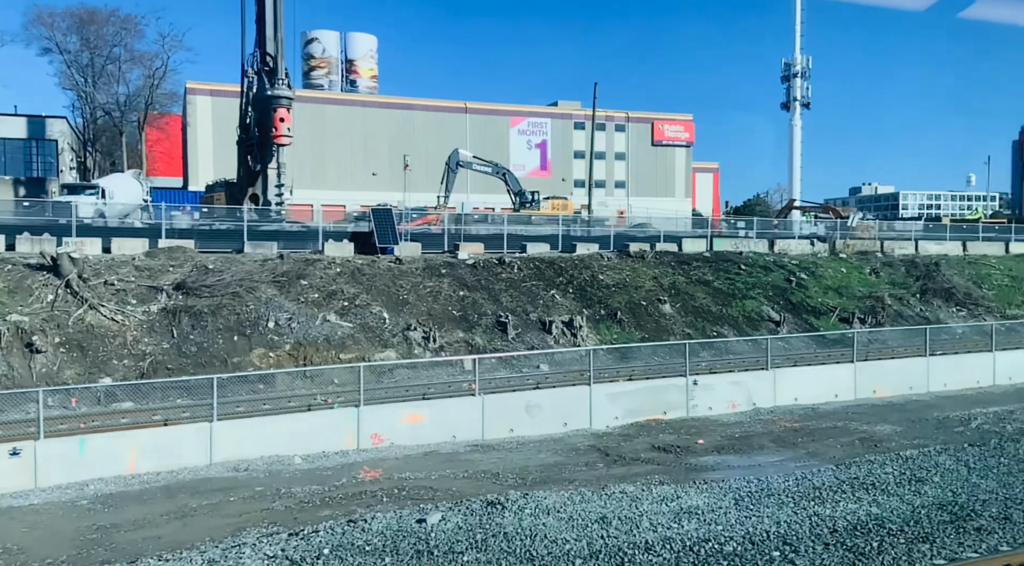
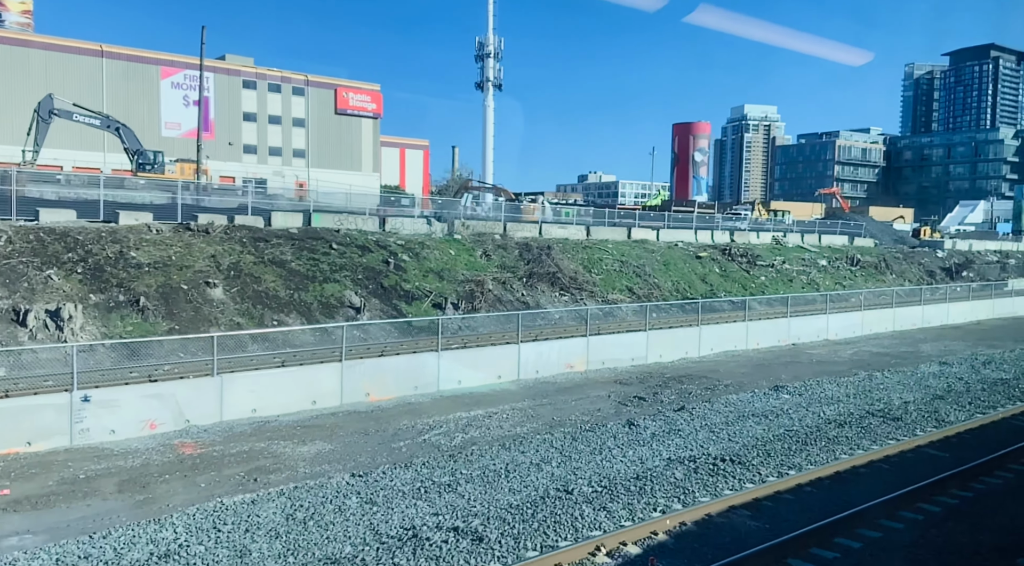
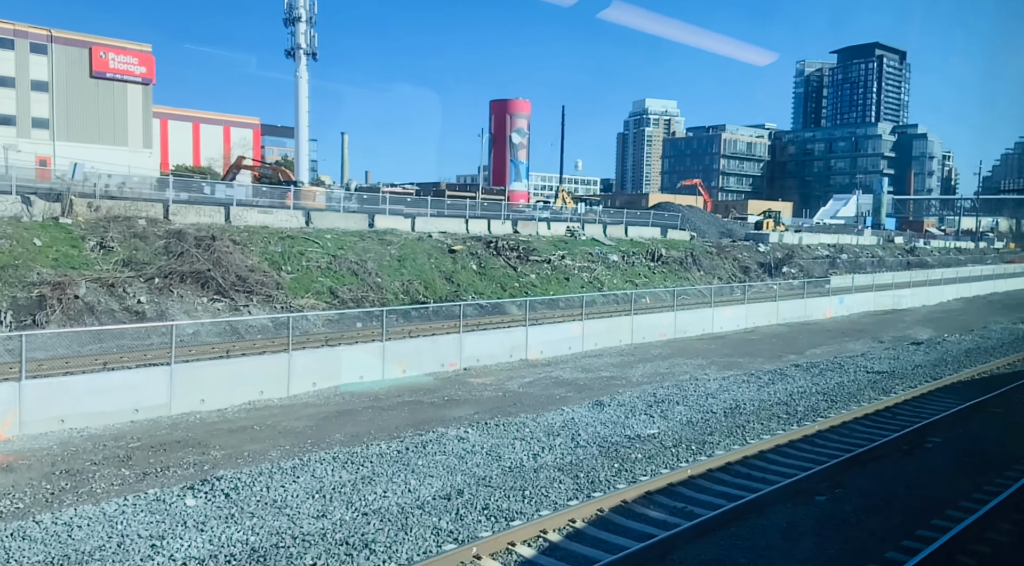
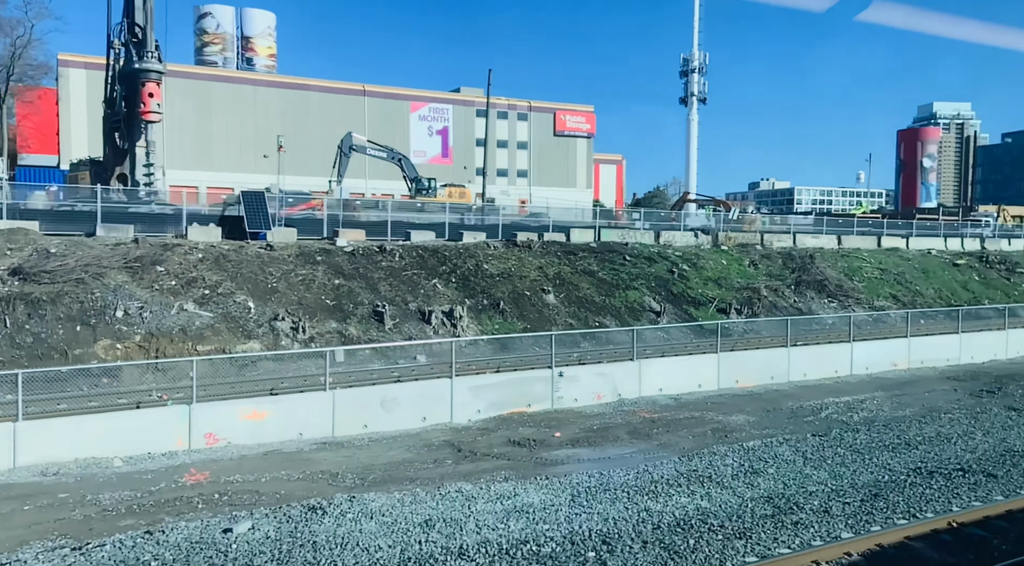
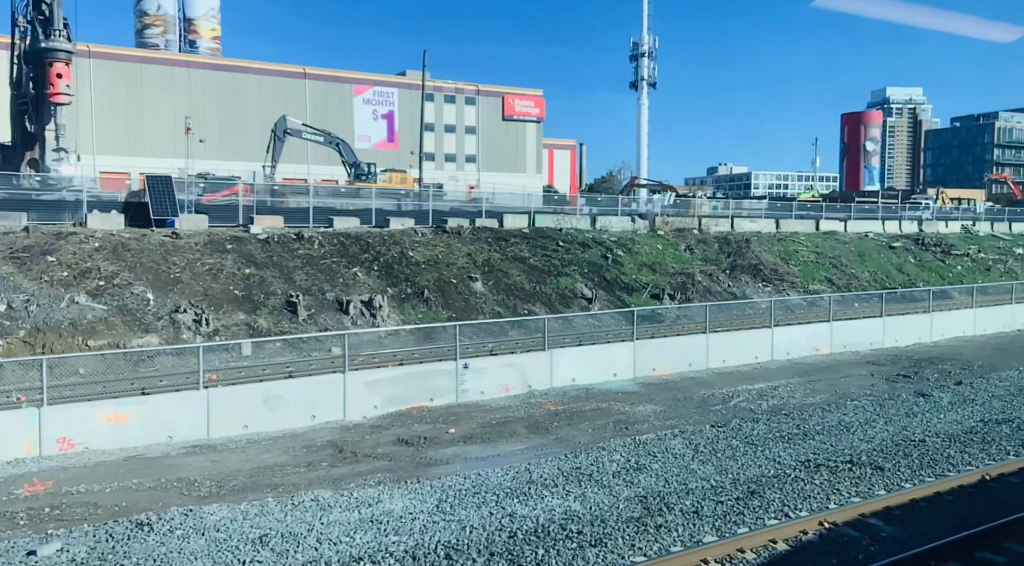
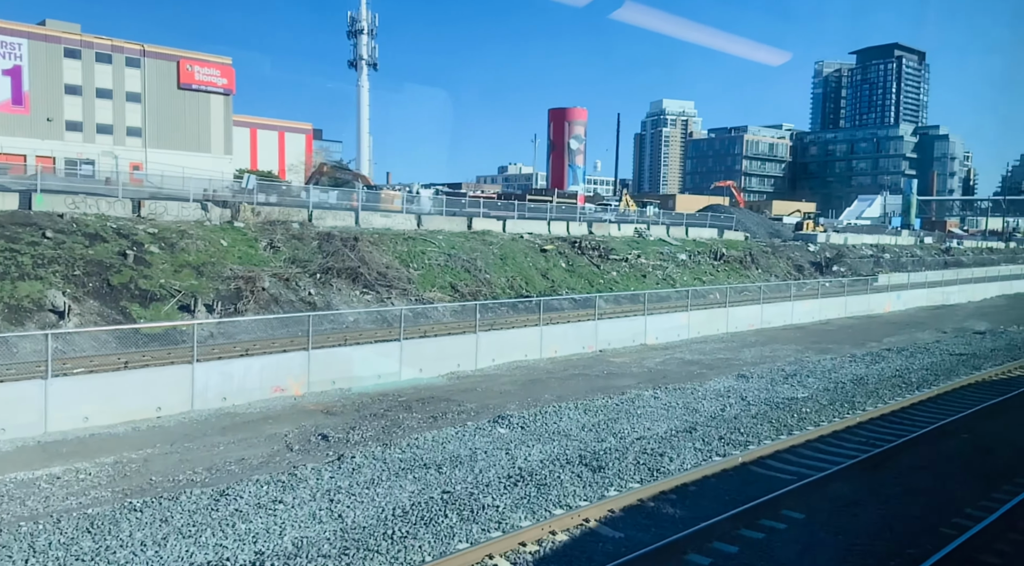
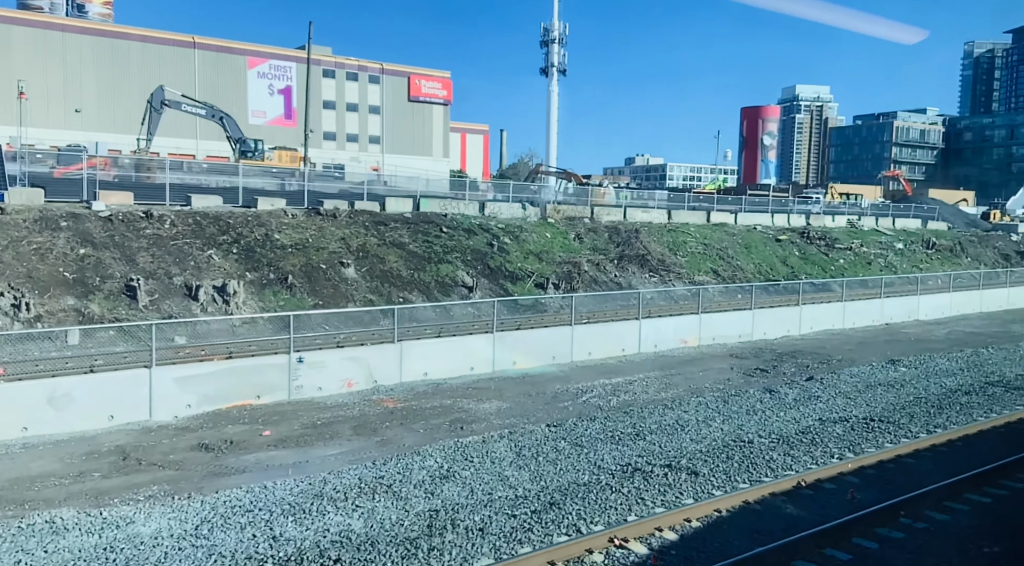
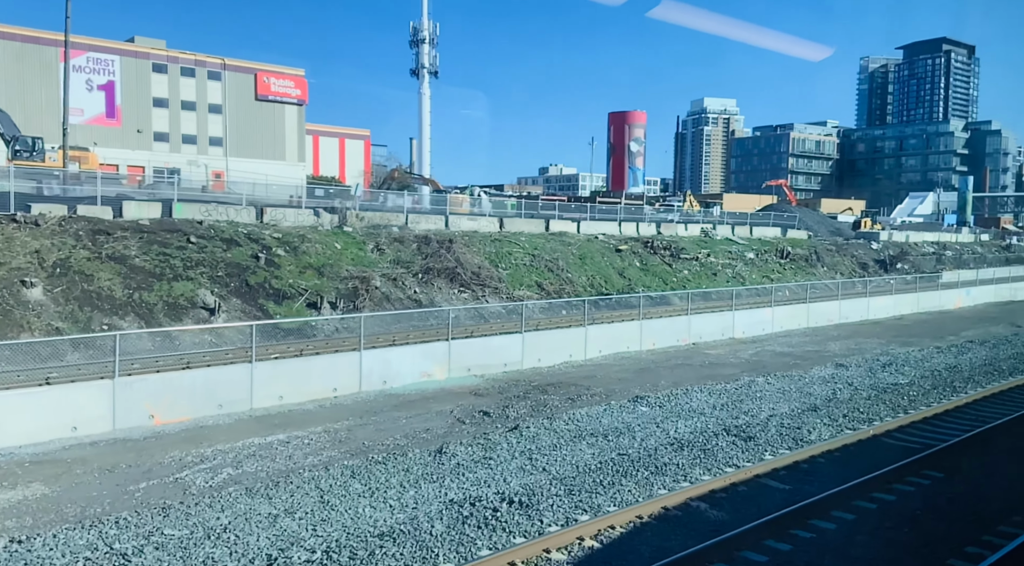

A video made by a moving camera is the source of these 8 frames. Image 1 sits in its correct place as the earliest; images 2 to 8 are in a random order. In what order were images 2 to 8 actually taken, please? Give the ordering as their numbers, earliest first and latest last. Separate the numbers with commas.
4, 5, 7, 2, 8, 6, 3
